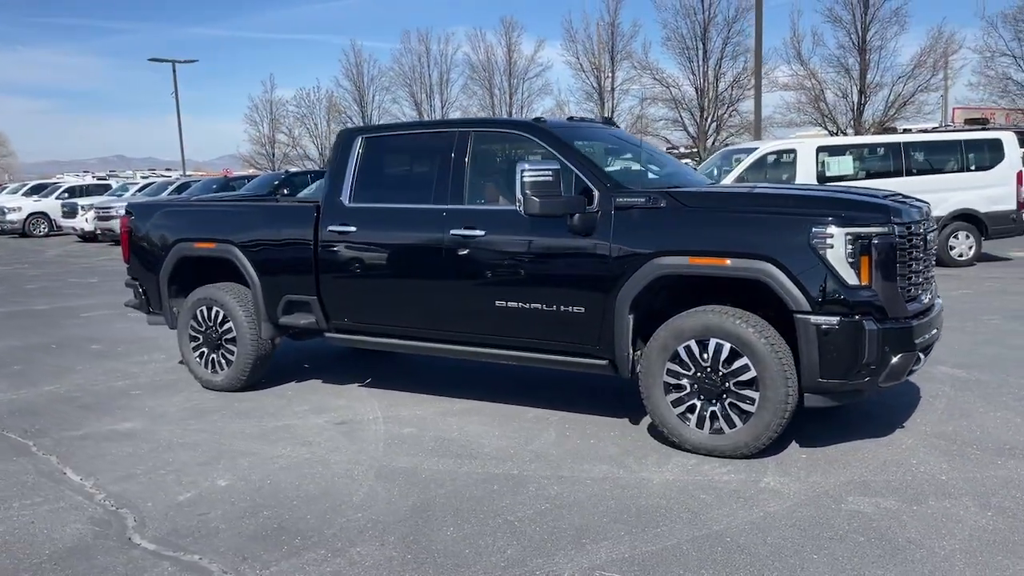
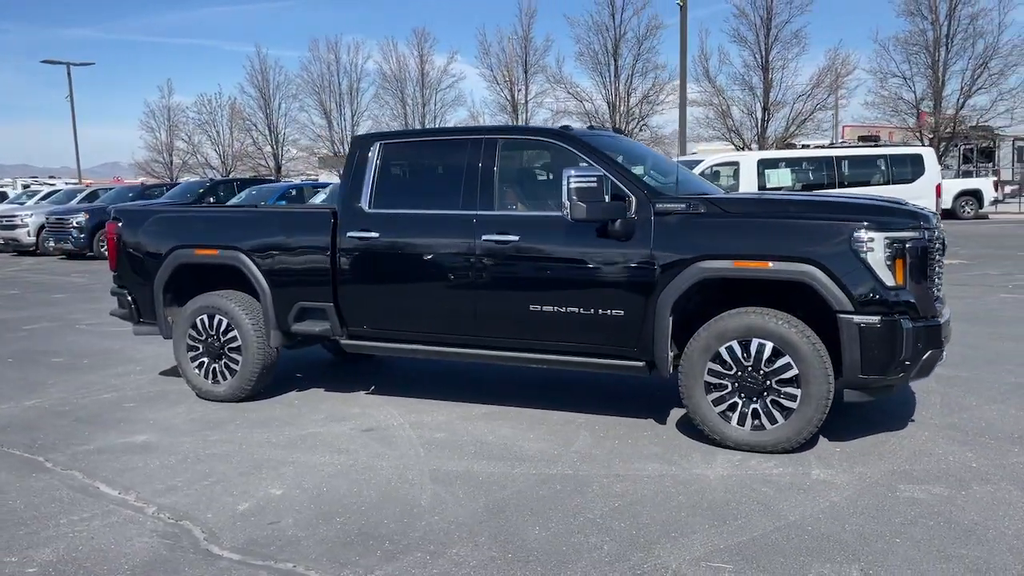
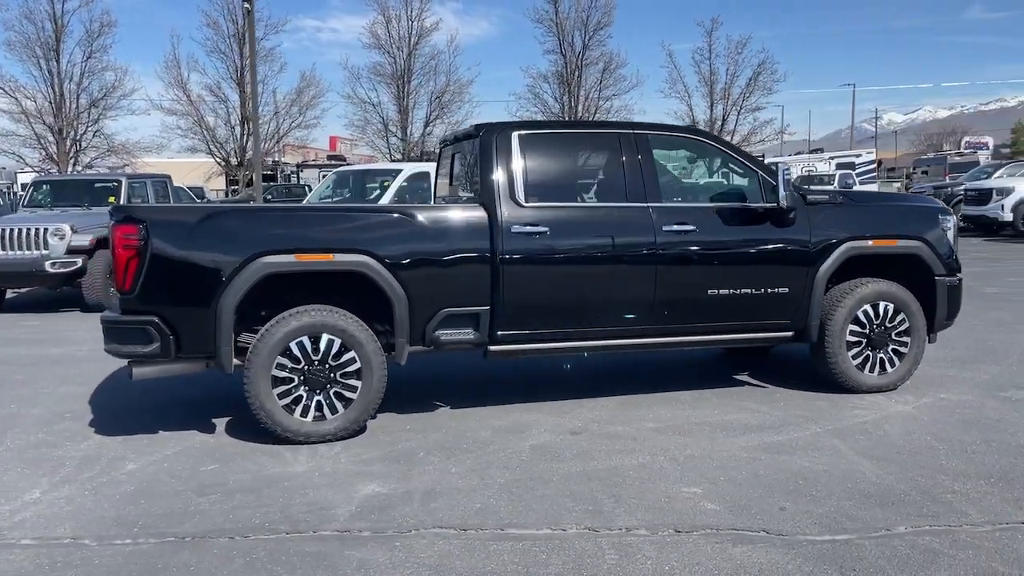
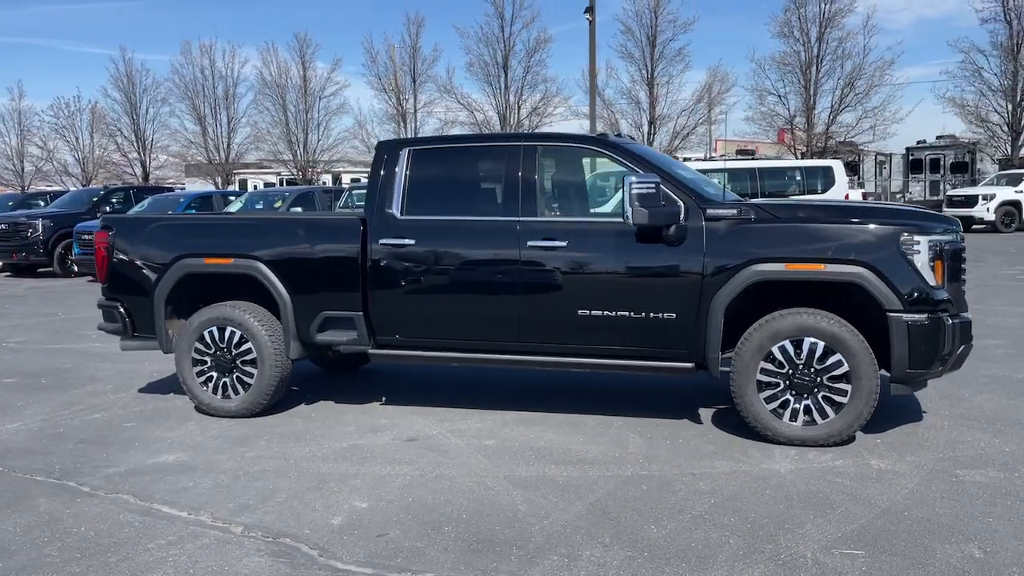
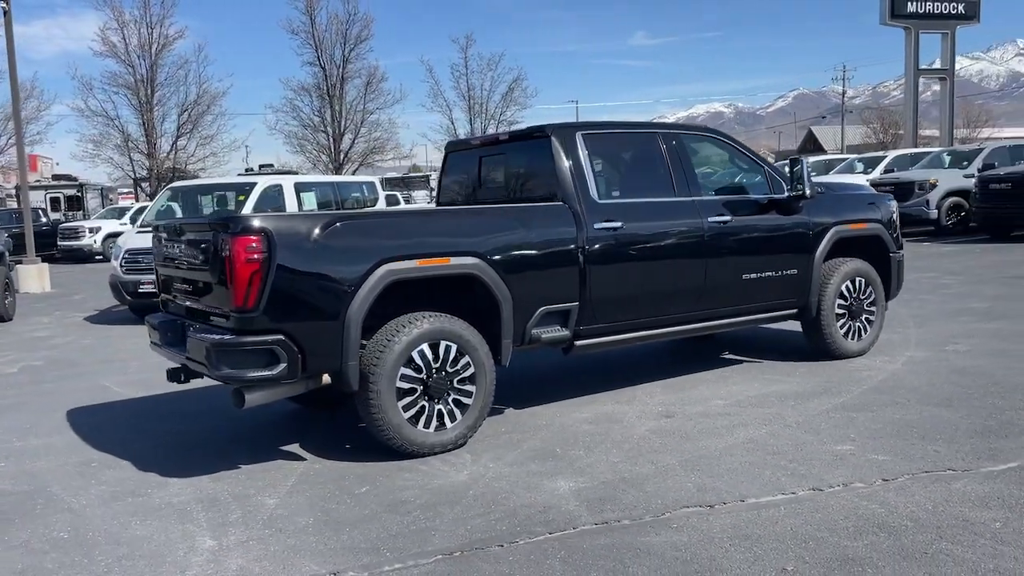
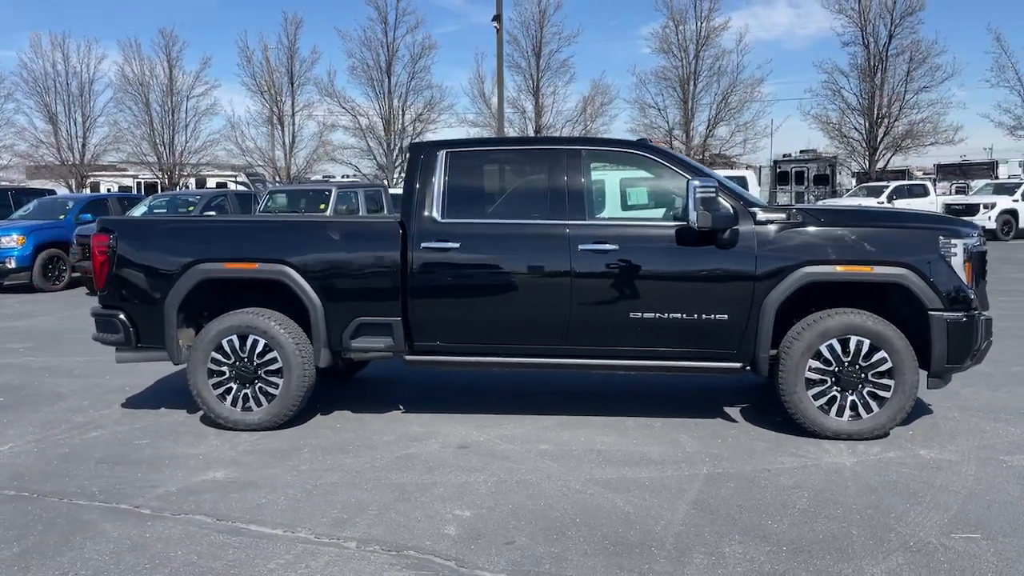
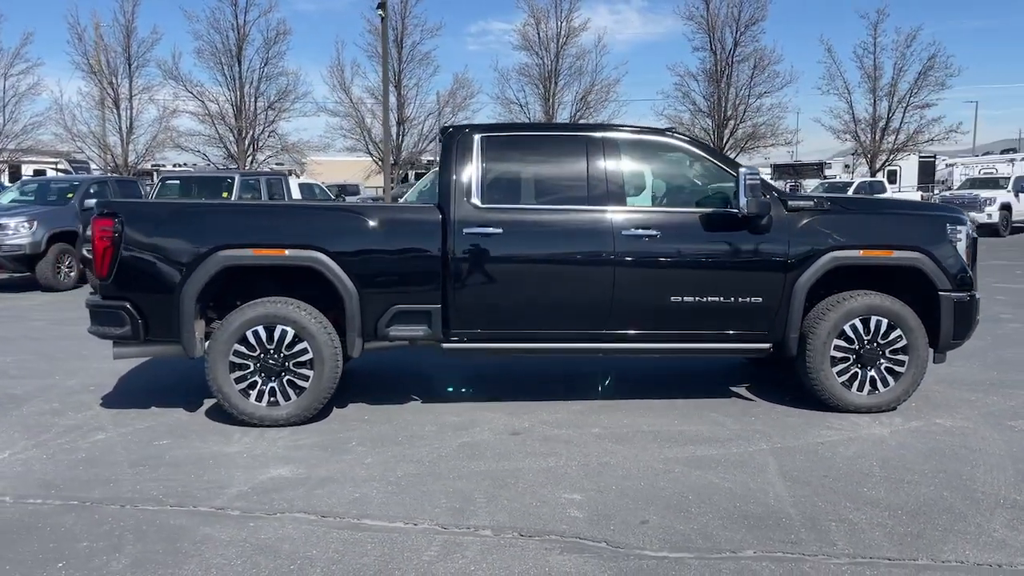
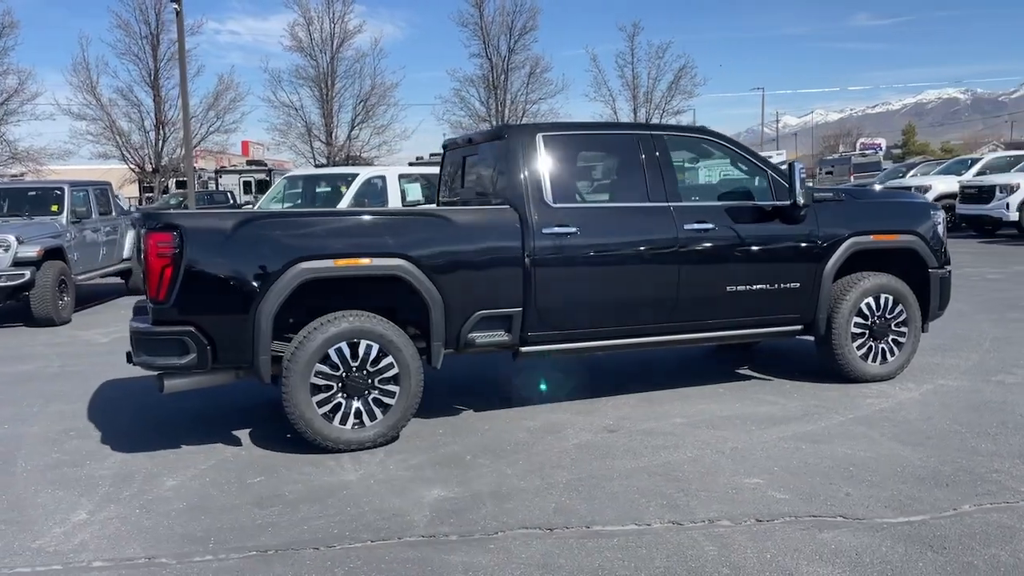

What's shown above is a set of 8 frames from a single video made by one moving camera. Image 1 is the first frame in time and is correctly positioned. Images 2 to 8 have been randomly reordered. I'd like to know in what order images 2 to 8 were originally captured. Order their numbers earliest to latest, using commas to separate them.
2, 4, 6, 7, 3, 8, 5
